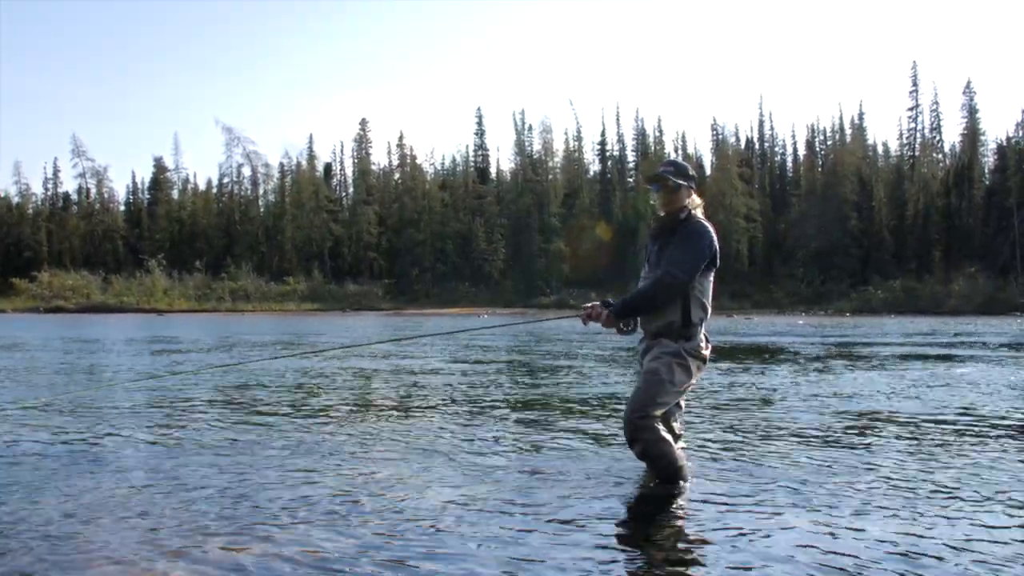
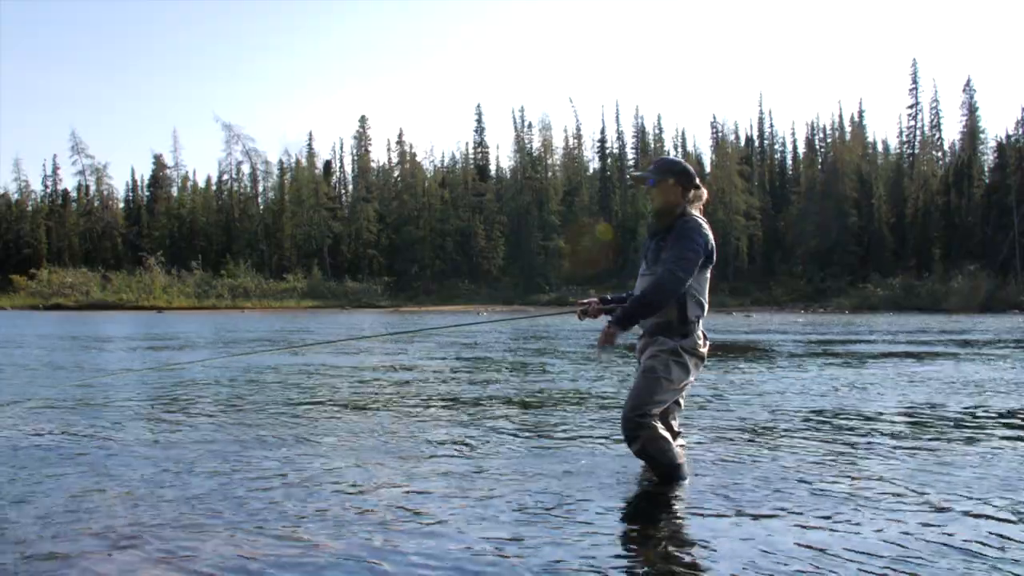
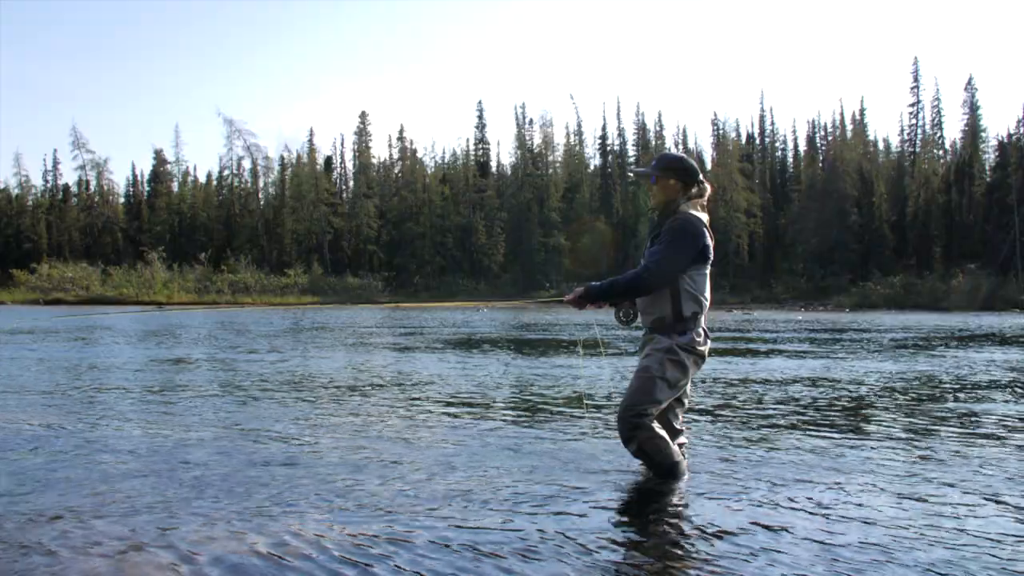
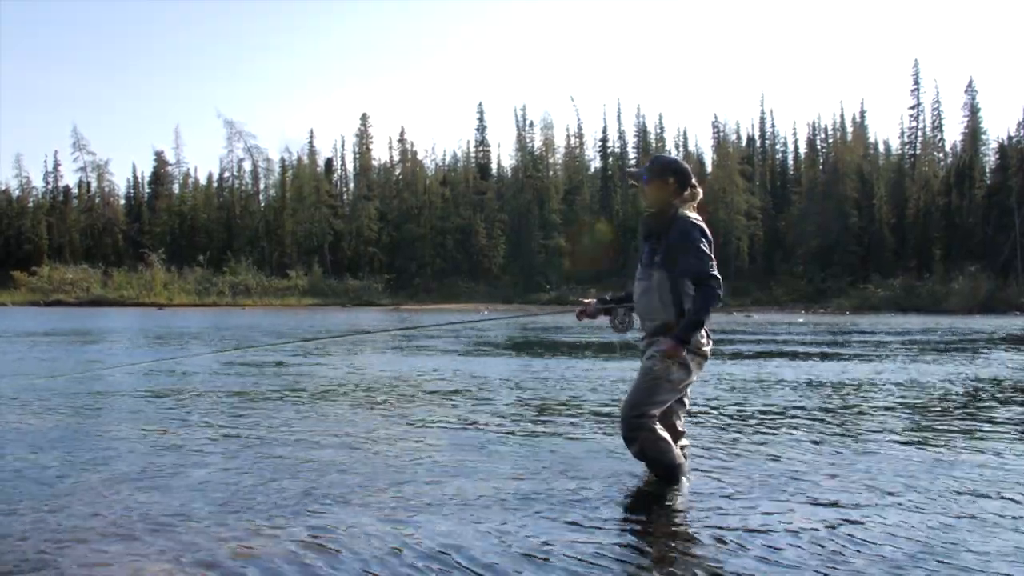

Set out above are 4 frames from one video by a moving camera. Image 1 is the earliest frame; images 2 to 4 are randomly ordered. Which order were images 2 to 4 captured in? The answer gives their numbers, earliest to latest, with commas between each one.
2, 4, 3
